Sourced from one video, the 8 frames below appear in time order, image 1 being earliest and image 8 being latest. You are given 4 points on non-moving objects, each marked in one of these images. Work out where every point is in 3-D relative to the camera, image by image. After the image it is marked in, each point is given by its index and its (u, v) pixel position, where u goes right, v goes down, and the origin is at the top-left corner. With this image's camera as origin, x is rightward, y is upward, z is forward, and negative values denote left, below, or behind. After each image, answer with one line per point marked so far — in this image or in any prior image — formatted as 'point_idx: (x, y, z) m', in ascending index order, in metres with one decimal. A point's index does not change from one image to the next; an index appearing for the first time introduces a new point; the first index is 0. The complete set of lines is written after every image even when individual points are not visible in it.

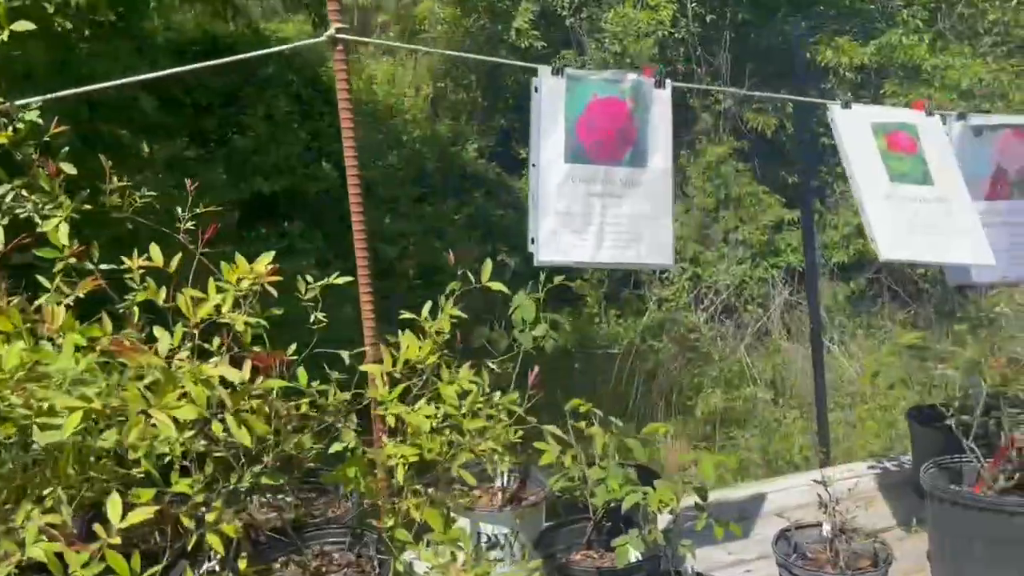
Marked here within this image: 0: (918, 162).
0: (+1.2, +0.4, +2.5) m
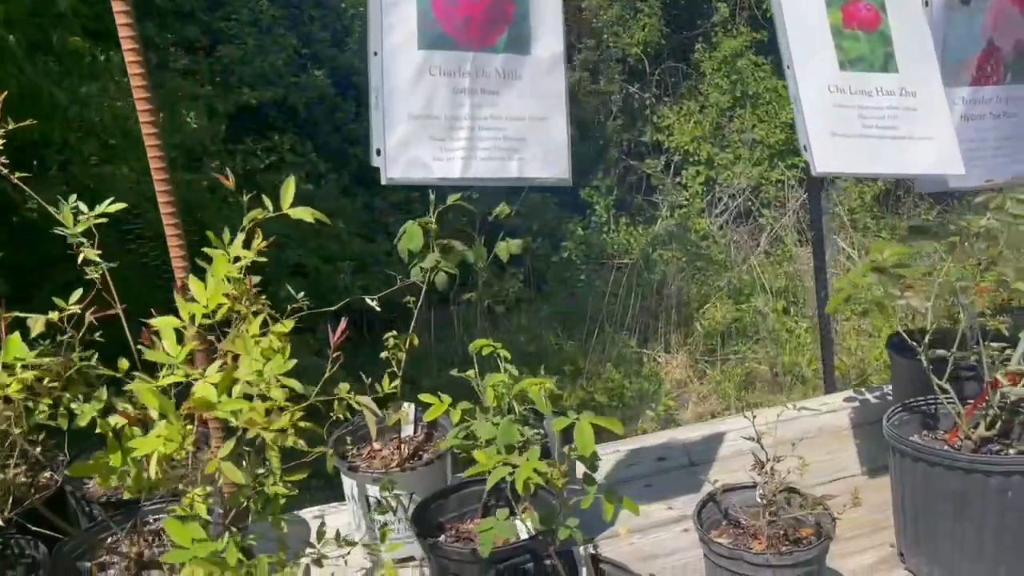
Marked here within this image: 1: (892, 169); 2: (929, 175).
0: (+0.9, +0.6, +1.9) m
1: (+0.8, +0.2, +1.9) m
2: (+0.9, +0.2, +2.0) m
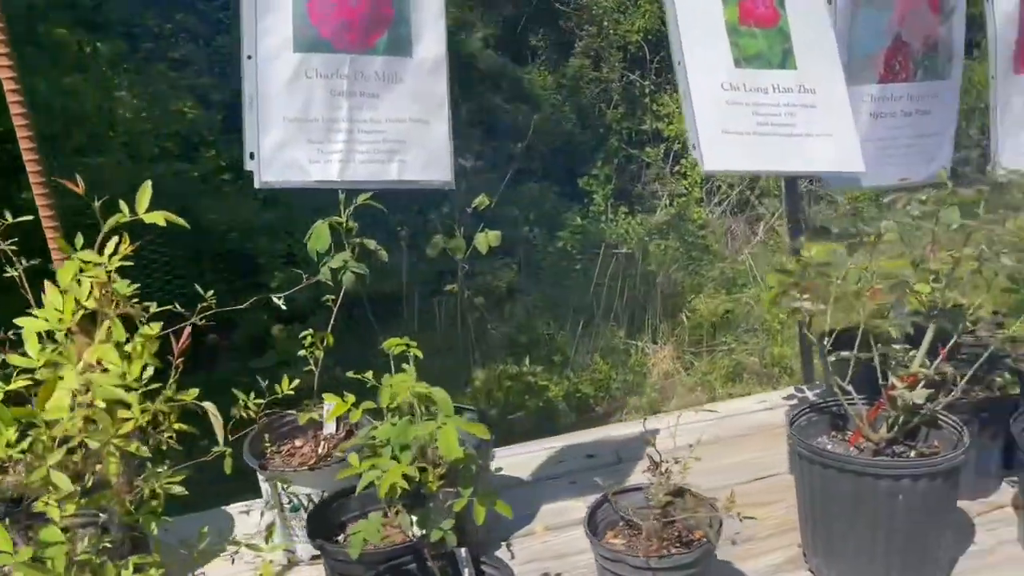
0: (+0.6, +0.6, +1.9) m
1: (+0.6, +0.2, +1.9) m
2: (+0.7, +0.2, +1.9) m
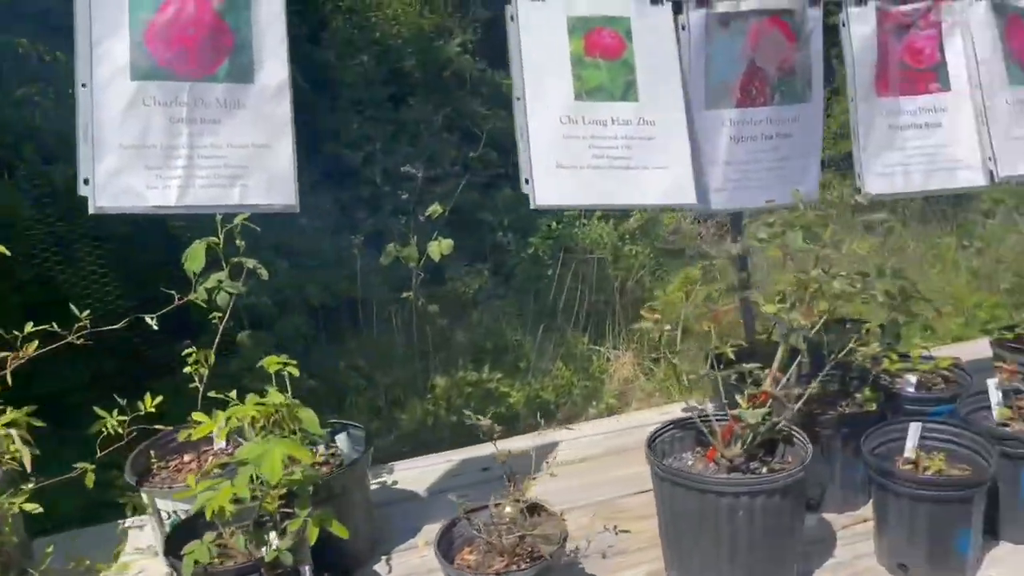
0: (+0.3, +0.5, +2.0) m
1: (+0.2, +0.2, +1.9) m
2: (+0.3, +0.2, +2.0) m
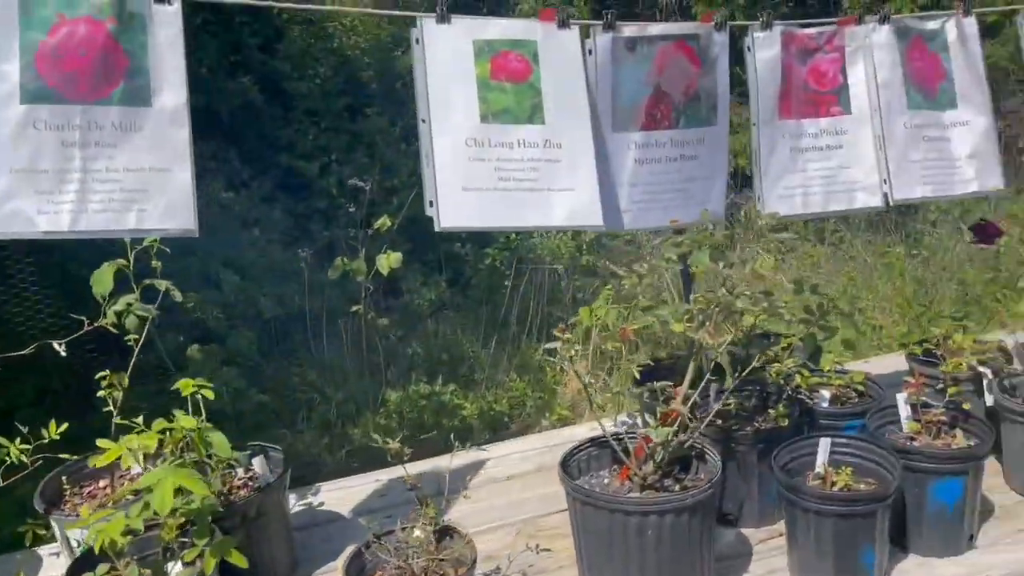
0: (0.0, +0.5, +2.0) m
1: (0.0, +0.1, +1.9) m
2: (+0.1, +0.1, +2.0) m
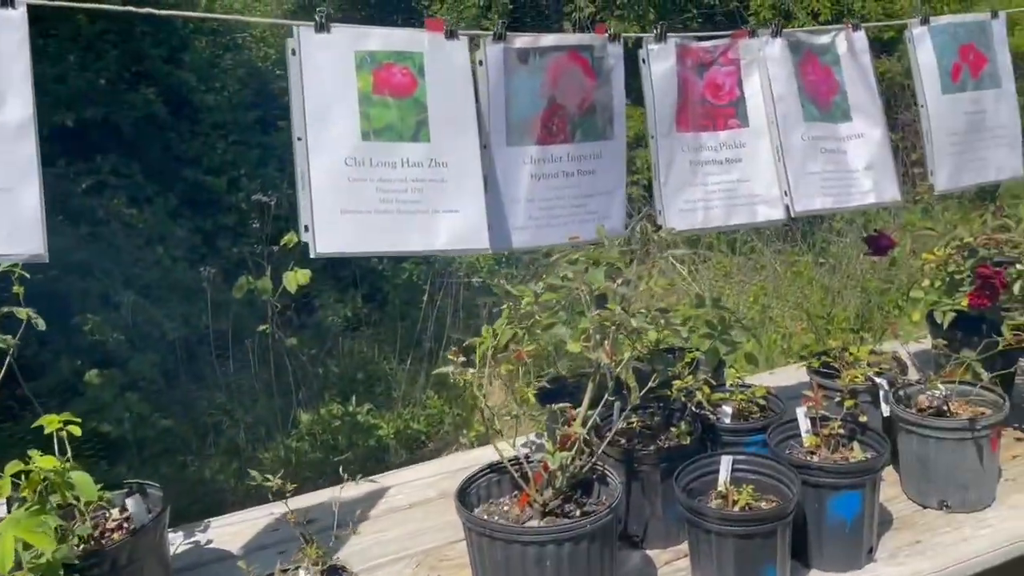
0: (-0.2, +0.4, +1.9) m
1: (-0.2, +0.1, +1.8) m
2: (-0.1, +0.1, +1.9) m
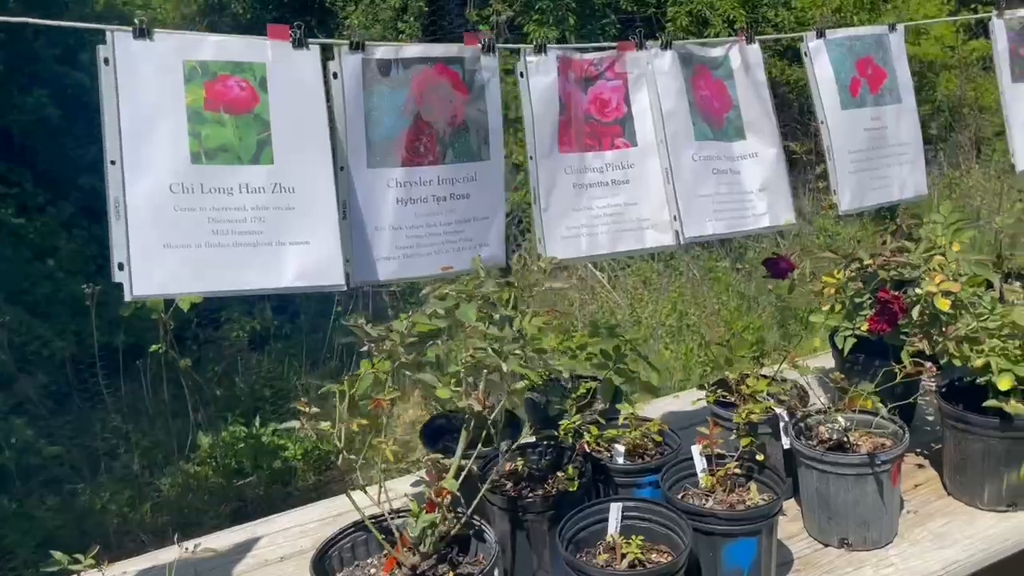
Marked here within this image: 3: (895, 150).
0: (-0.5, +0.3, +1.7) m
1: (-0.5, 0.0, +1.6) m
2: (-0.4, 0.0, +1.7) m
3: (+1.2, +0.4, +2.5) m
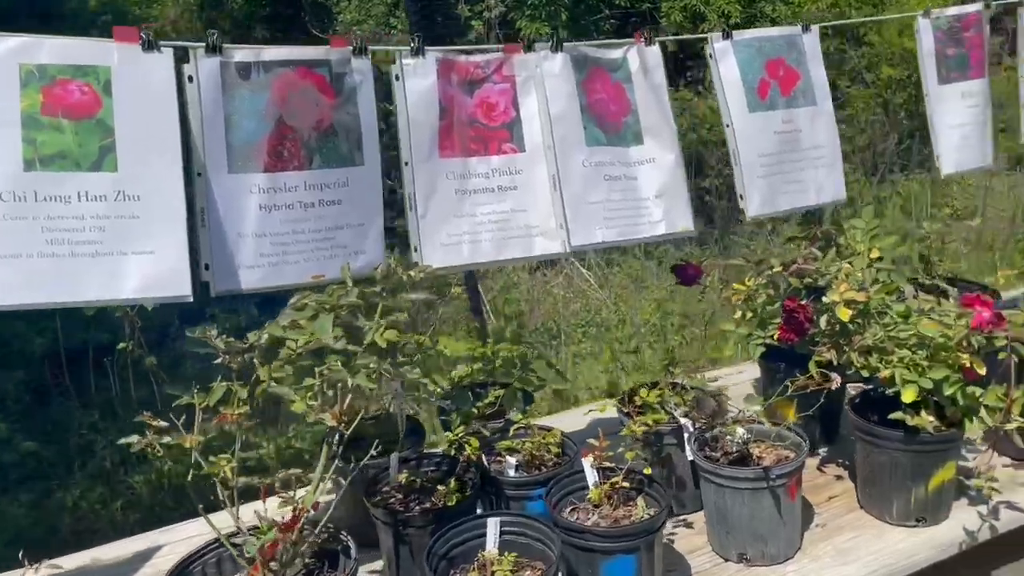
0: (-0.8, +0.3, +1.6) m
1: (-0.8, 0.0, +1.5) m
2: (-0.7, 0.0, +1.6) m
3: (+0.9, +0.4, +2.5) m
